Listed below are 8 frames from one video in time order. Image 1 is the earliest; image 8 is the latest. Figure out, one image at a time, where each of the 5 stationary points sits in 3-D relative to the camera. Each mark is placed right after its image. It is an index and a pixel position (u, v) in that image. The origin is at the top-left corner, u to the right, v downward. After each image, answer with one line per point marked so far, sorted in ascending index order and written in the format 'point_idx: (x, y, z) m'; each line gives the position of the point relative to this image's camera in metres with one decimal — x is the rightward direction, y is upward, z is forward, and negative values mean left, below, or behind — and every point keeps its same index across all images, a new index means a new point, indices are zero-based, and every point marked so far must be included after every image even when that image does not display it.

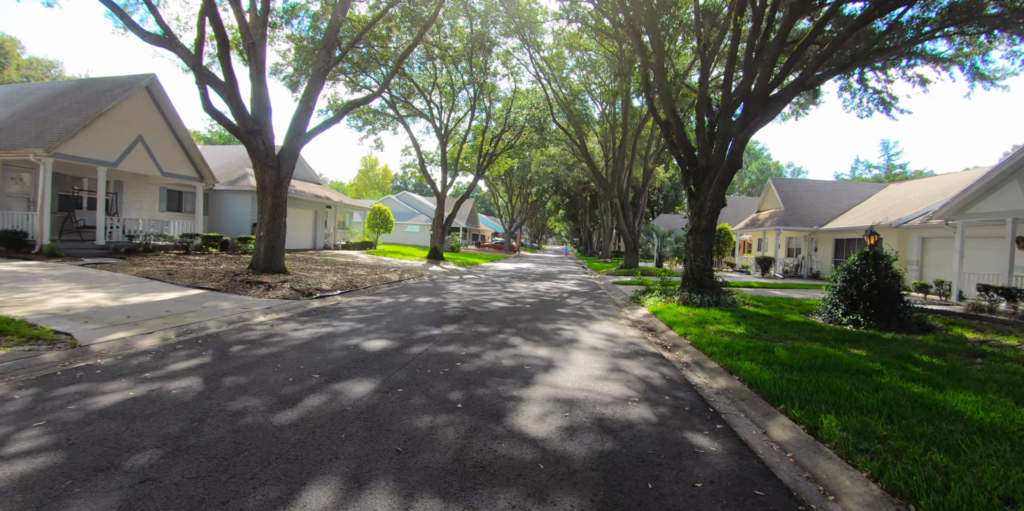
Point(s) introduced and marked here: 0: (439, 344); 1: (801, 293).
0: (-1.0, -1.2, +6.1) m
1: (+10.4, -1.4, +15.6) m
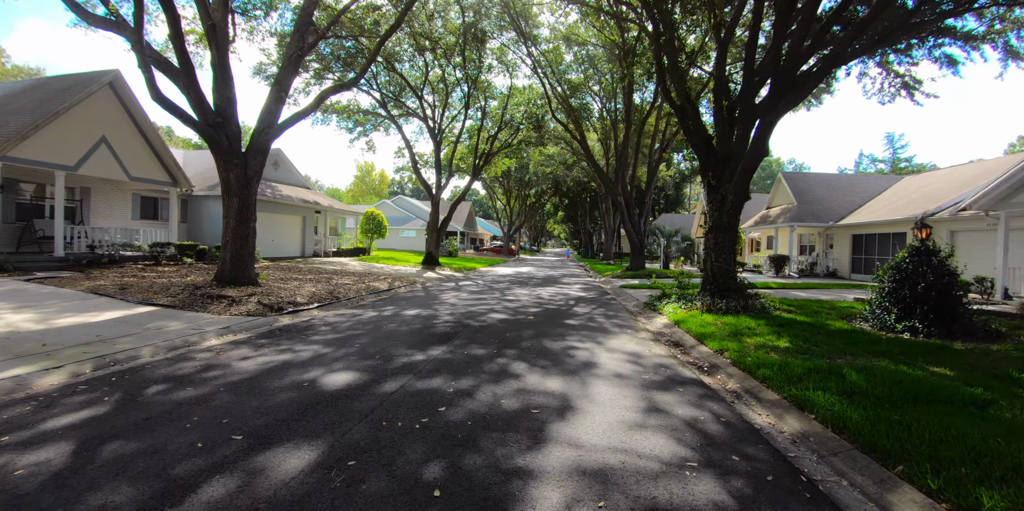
0: (-1.0, -1.3, +4.8) m
1: (+10.4, -1.3, +14.3) m
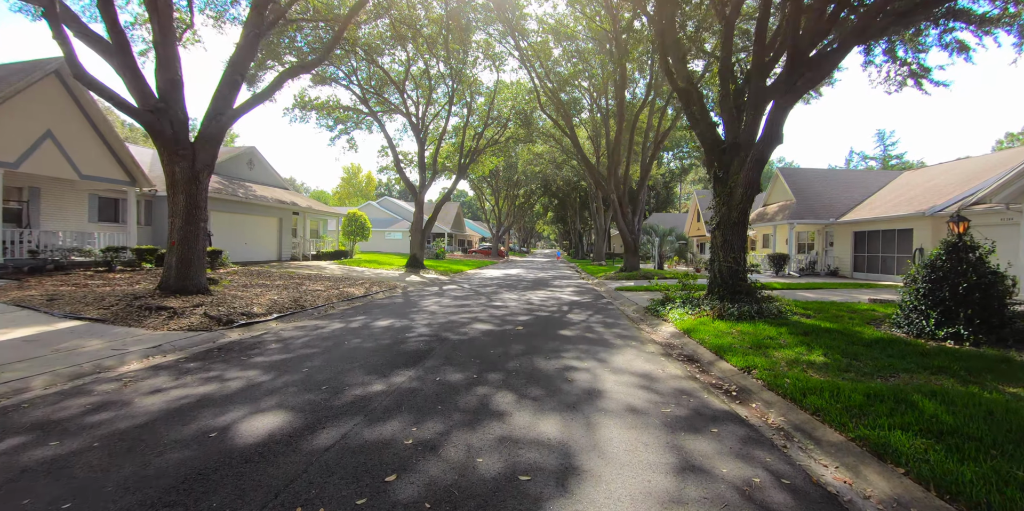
0: (-1.1, -1.3, +3.6) m
1: (+10.0, -1.2, +13.4) m
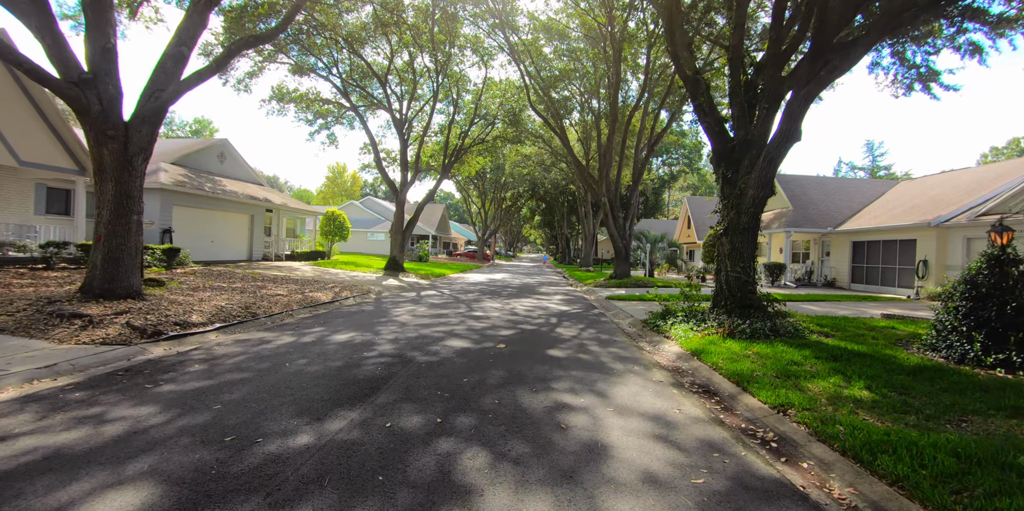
0: (-1.3, -1.4, +2.4) m
1: (+9.6, -1.5, +12.5) m
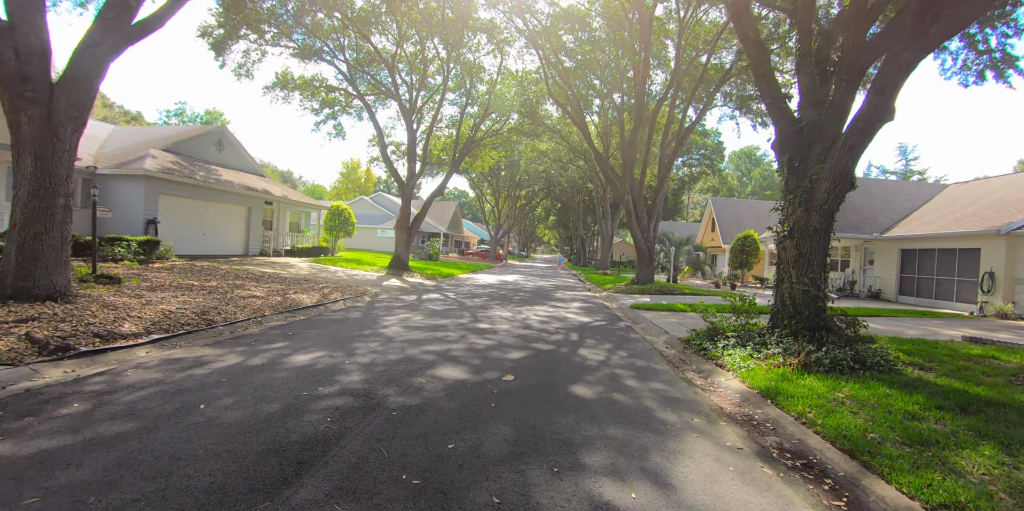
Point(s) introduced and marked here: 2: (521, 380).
0: (-1.3, -1.4, +0.9) m
1: (+9.8, -1.8, +10.7) m
2: (+0.1, -1.4, +4.8) m
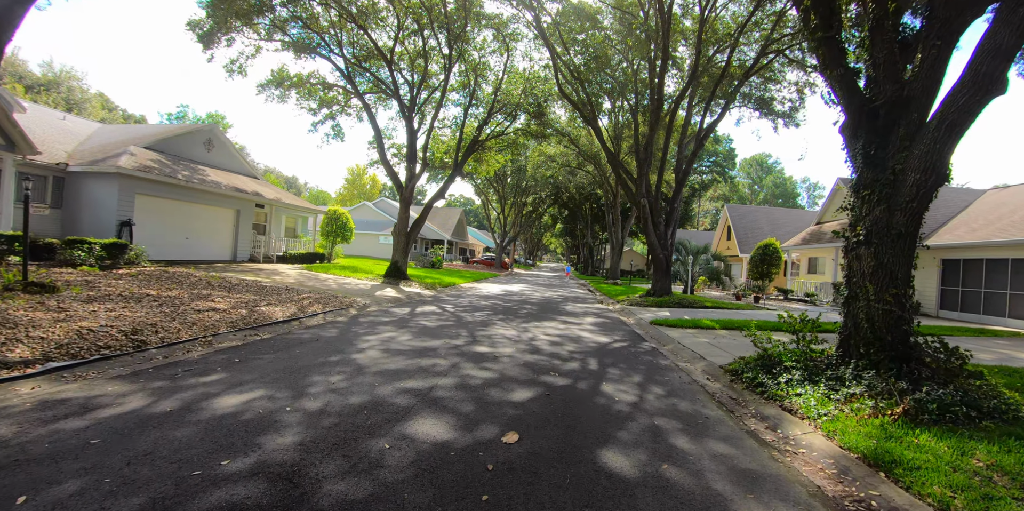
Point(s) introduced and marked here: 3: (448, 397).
0: (-1.3, -1.3, -0.5) m
1: (+9.9, -2.0, +9.1) m
2: (+0.1, -1.4, +3.4) m
3: (-0.6, -1.4, +4.3) m
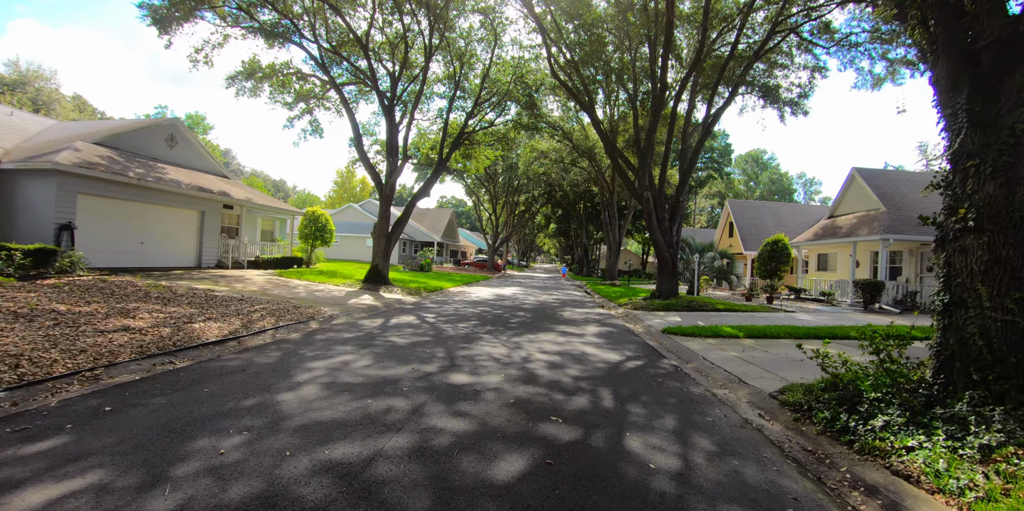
0: (-1.4, -1.3, -2.1) m
1: (+9.8, -1.9, +7.7) m
2: (0.0, -1.4, +1.9) m
3: (-0.7, -1.4, +2.8) m
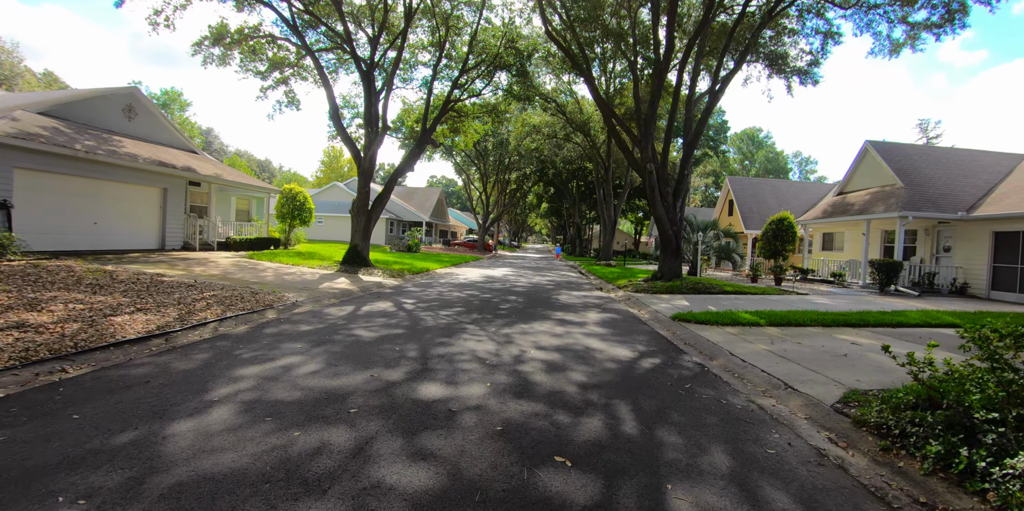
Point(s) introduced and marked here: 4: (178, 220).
0: (-1.4, -1.4, -3.3) m
1: (+9.6, -1.5, +6.7) m
2: (0.0, -1.3, +0.7) m
3: (-0.8, -1.2, +1.6) m
4: (-12.9, +1.3, +17.0) m
